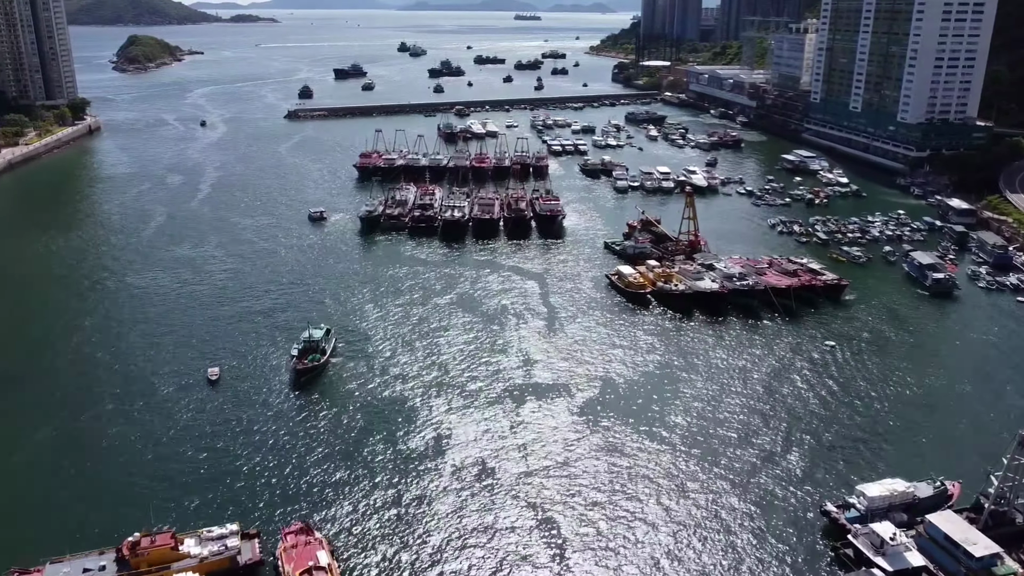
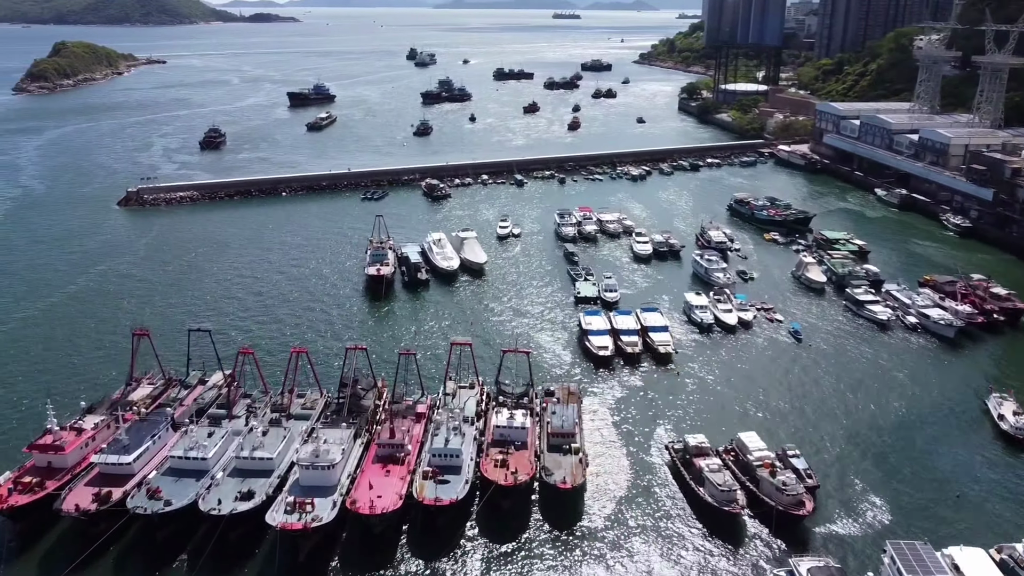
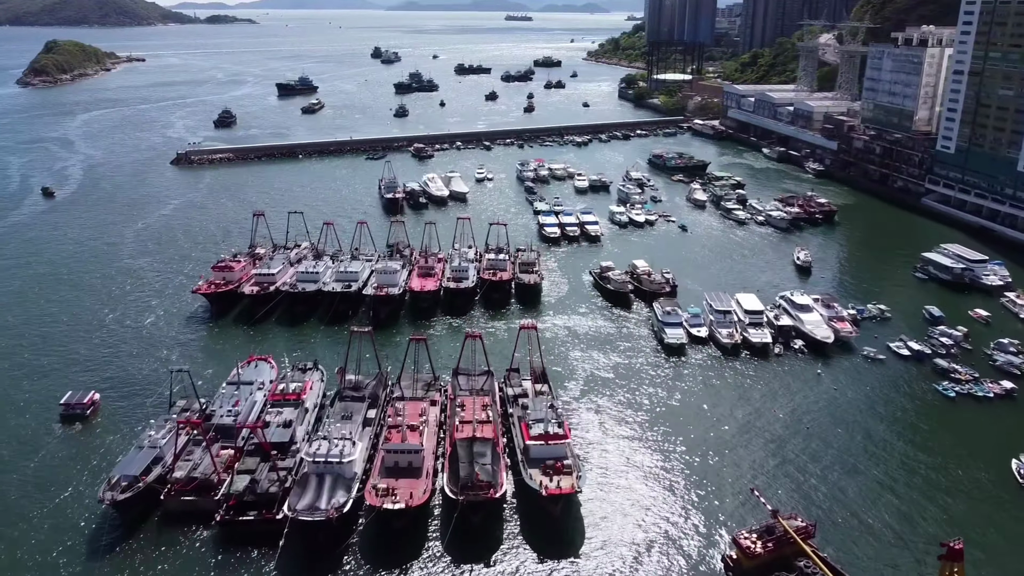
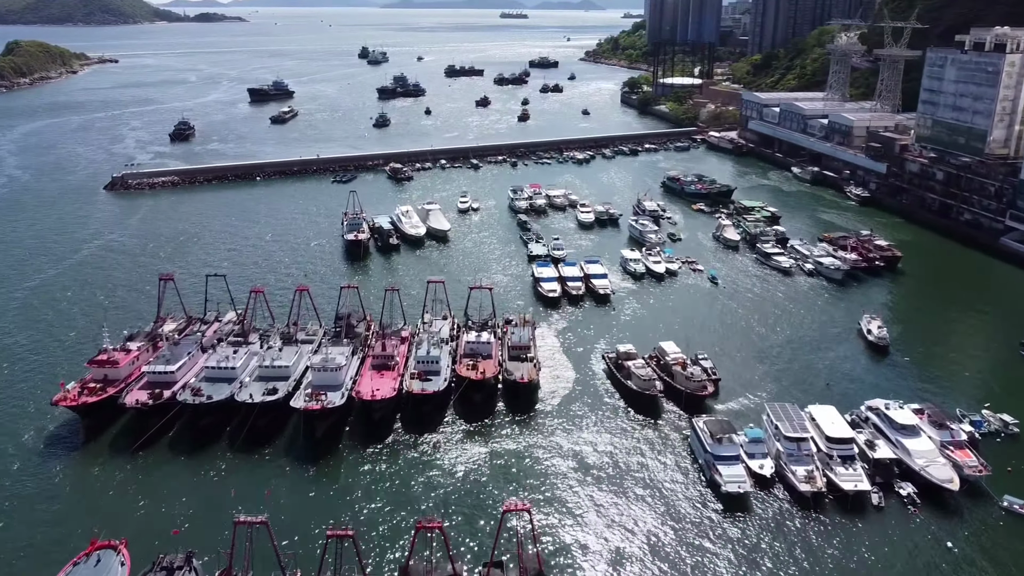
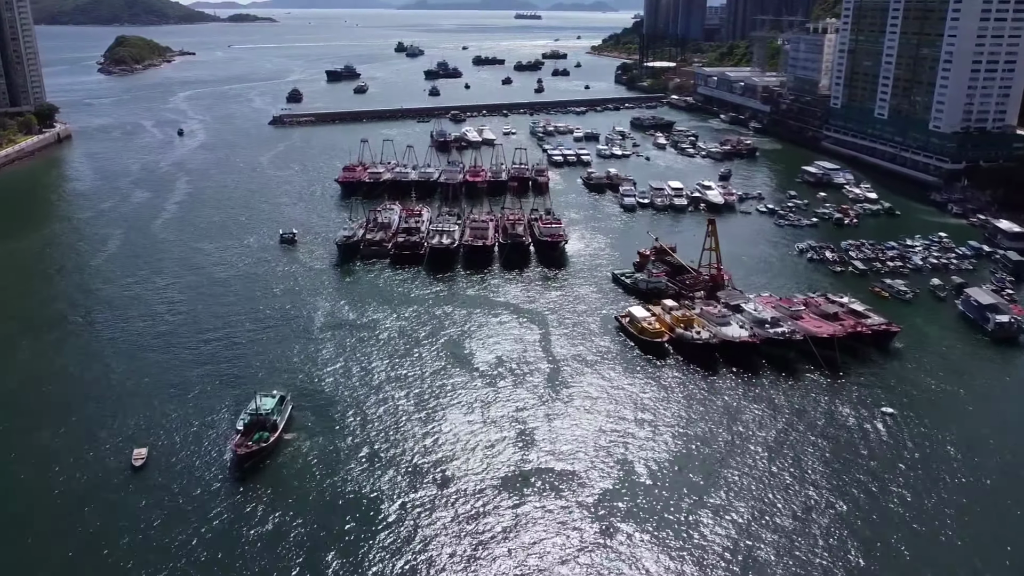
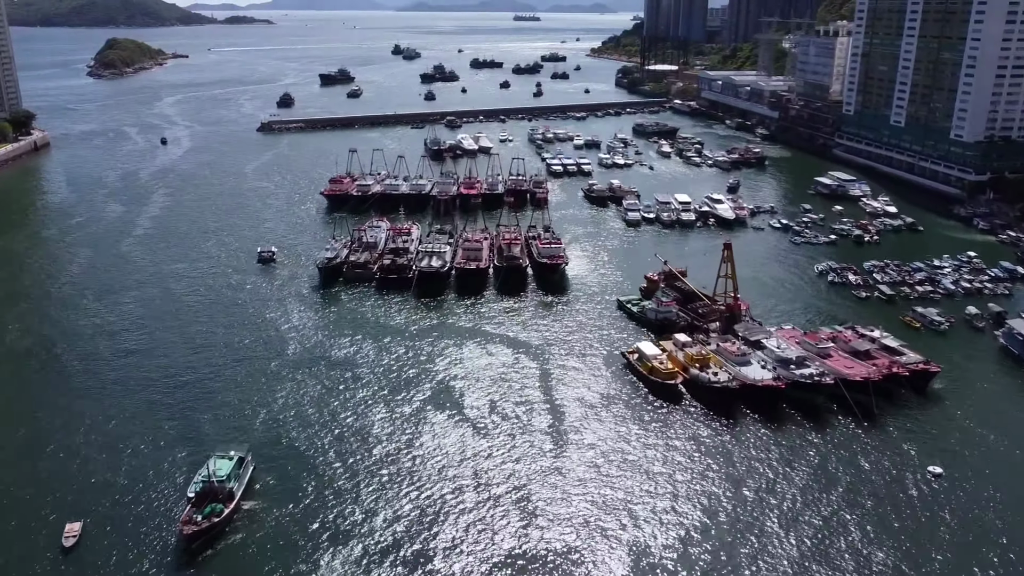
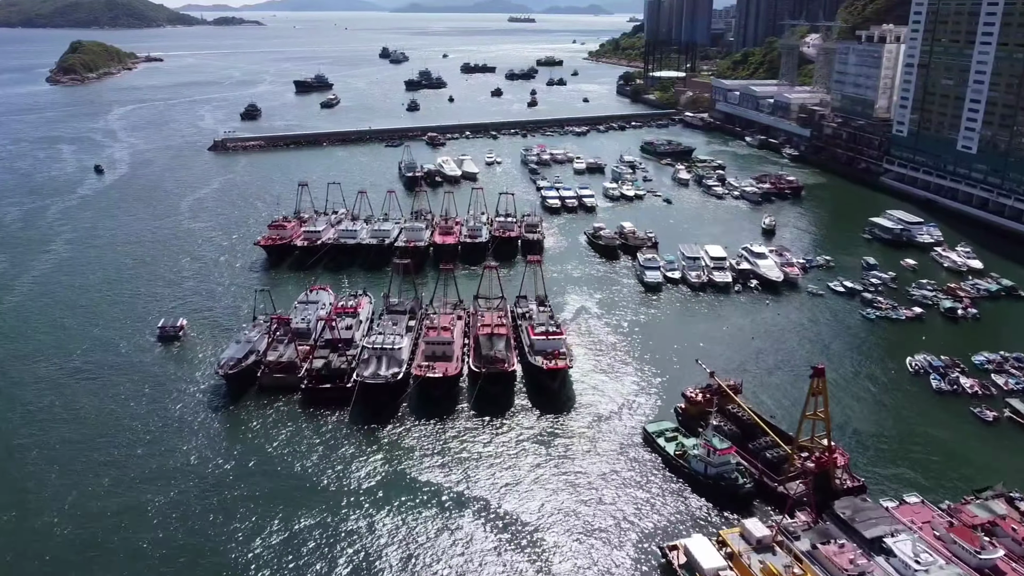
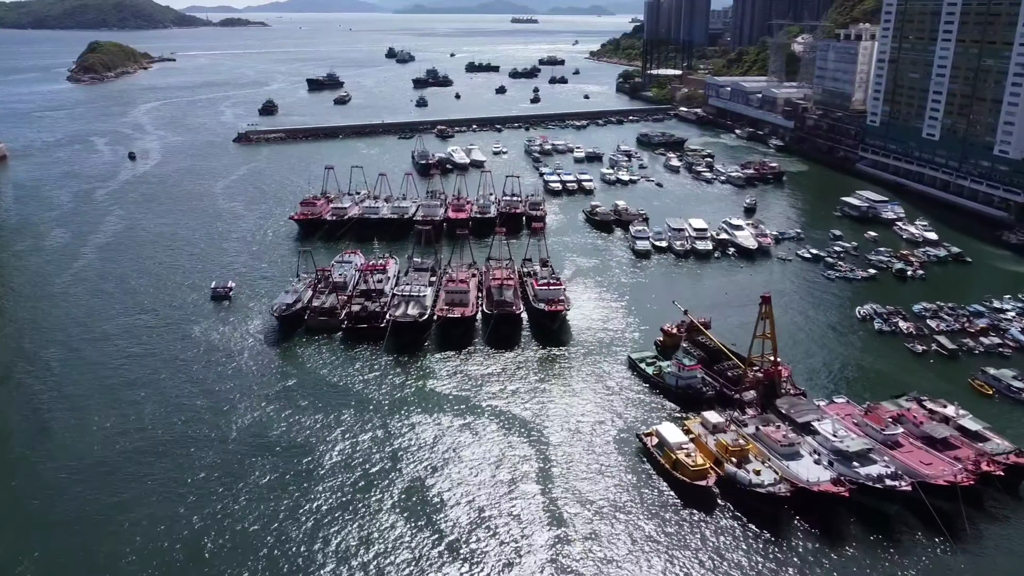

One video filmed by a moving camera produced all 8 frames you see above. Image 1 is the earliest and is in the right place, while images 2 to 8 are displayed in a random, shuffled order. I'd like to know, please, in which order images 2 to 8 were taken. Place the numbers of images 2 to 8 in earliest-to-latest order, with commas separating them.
5, 6, 8, 7, 3, 4, 2
